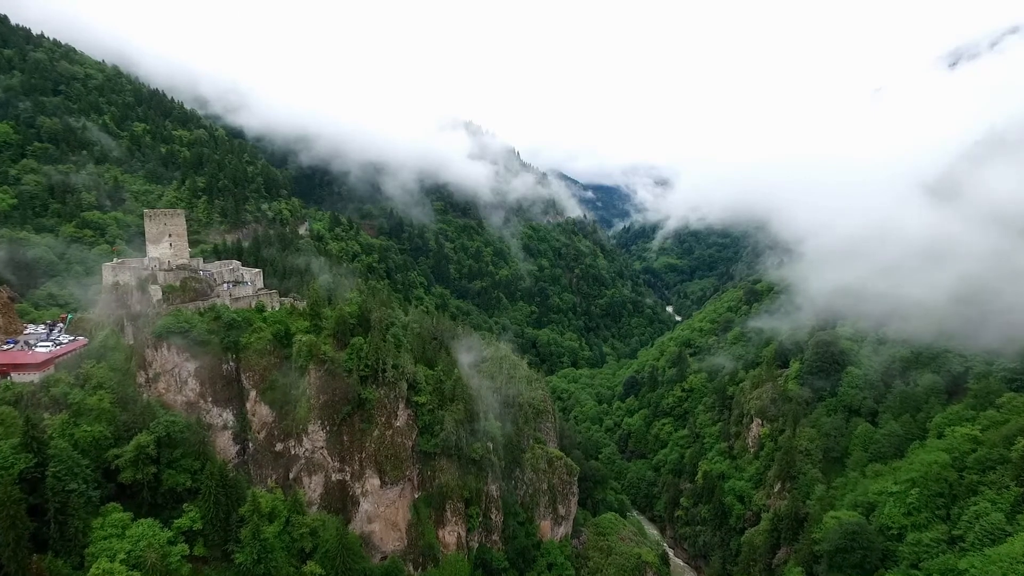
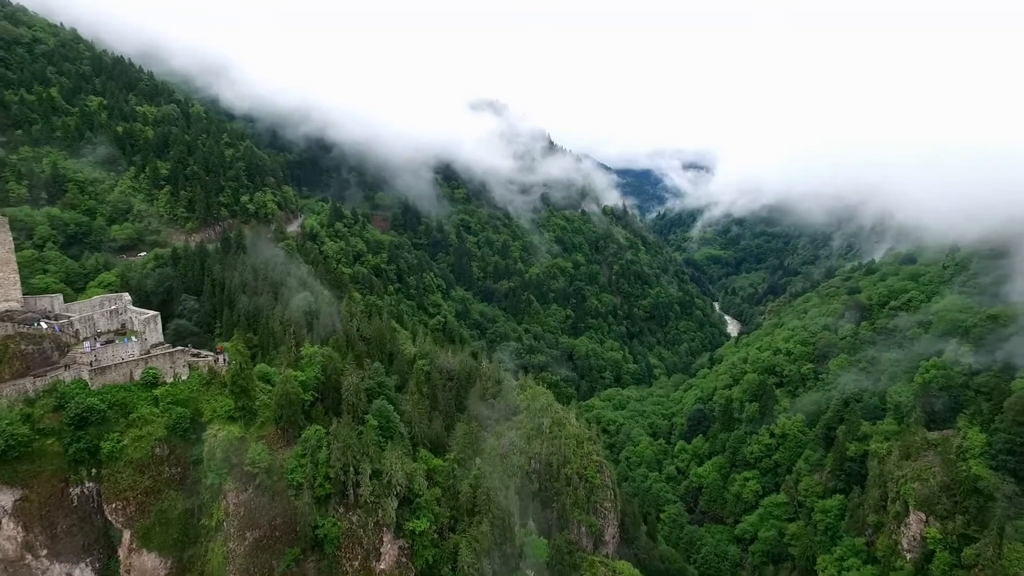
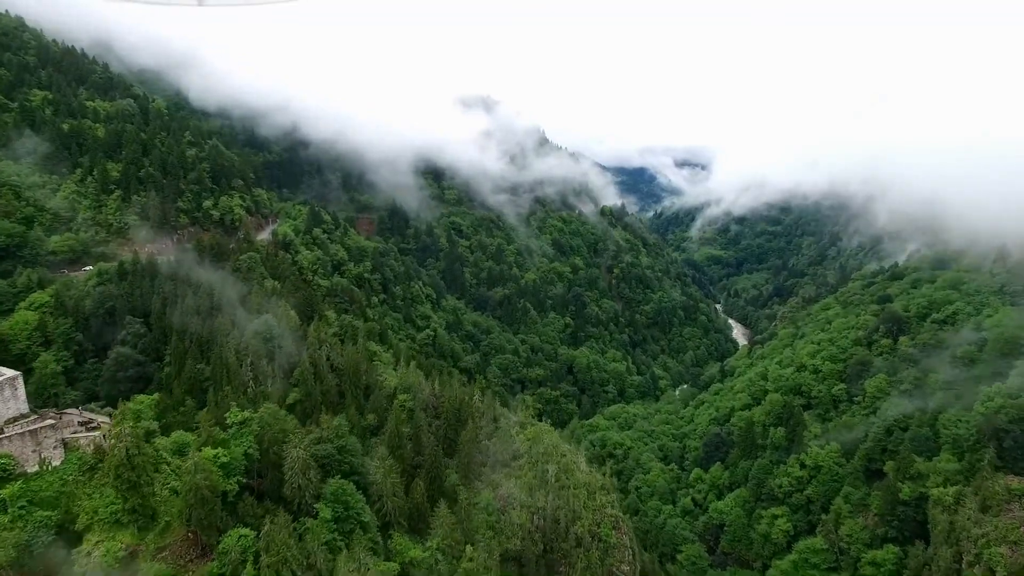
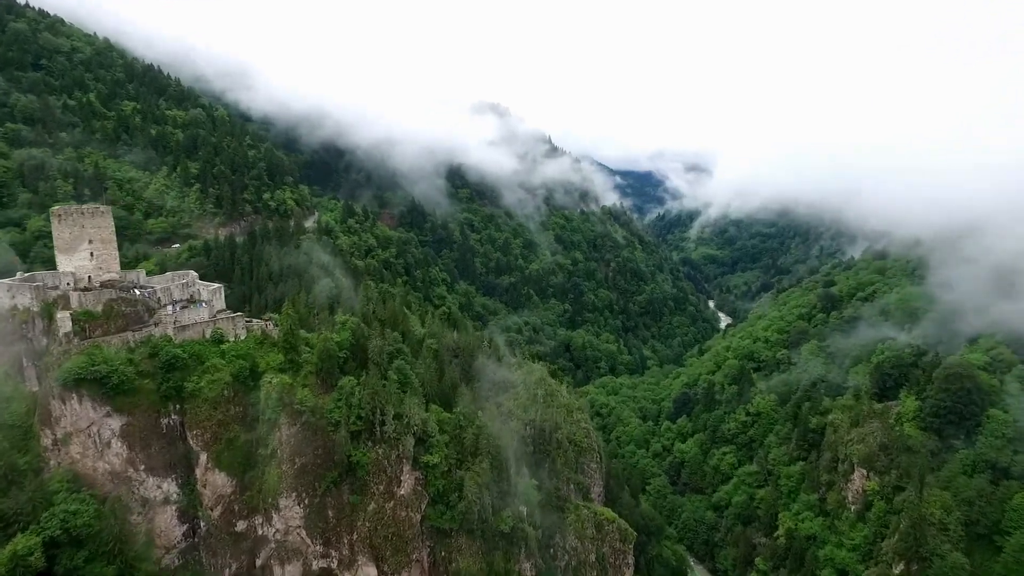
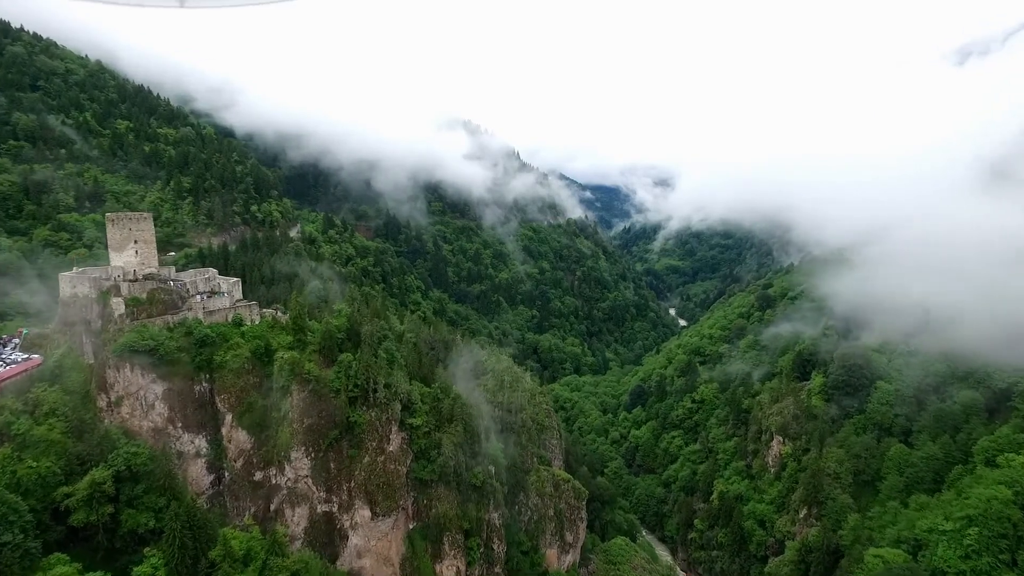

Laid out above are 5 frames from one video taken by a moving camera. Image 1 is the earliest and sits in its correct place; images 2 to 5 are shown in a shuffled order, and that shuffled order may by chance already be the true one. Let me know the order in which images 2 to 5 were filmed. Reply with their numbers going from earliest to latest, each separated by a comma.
5, 4, 2, 3
